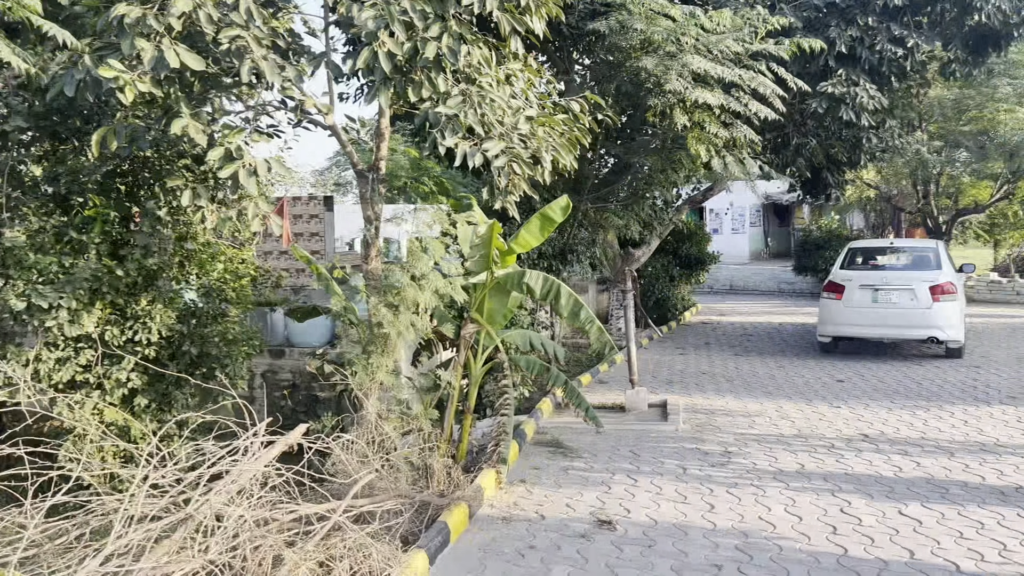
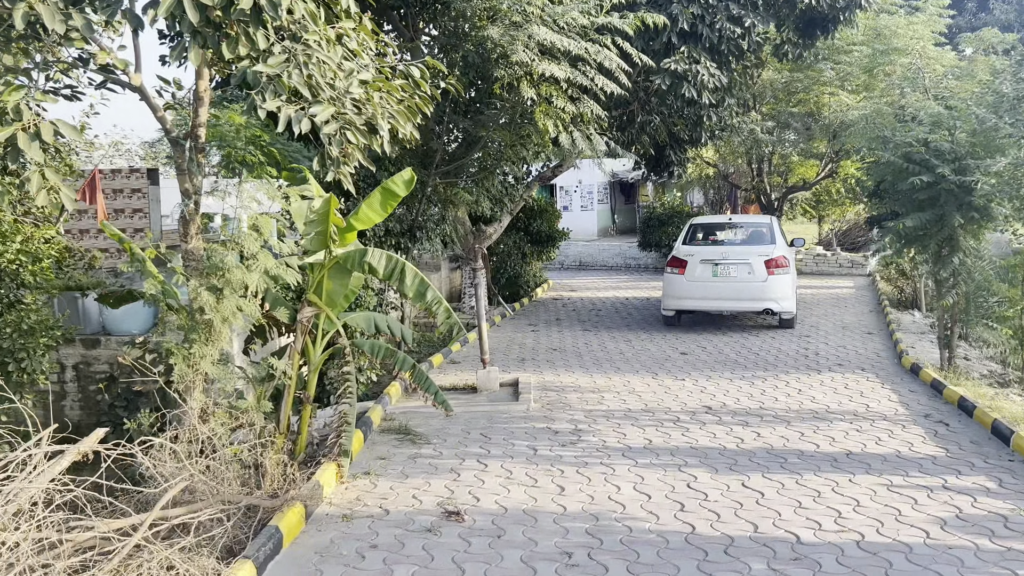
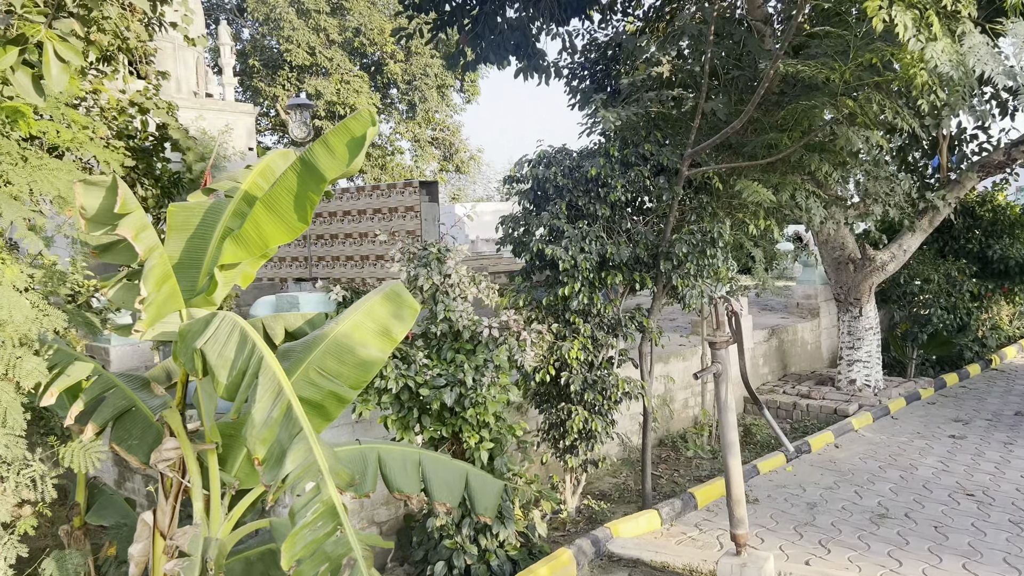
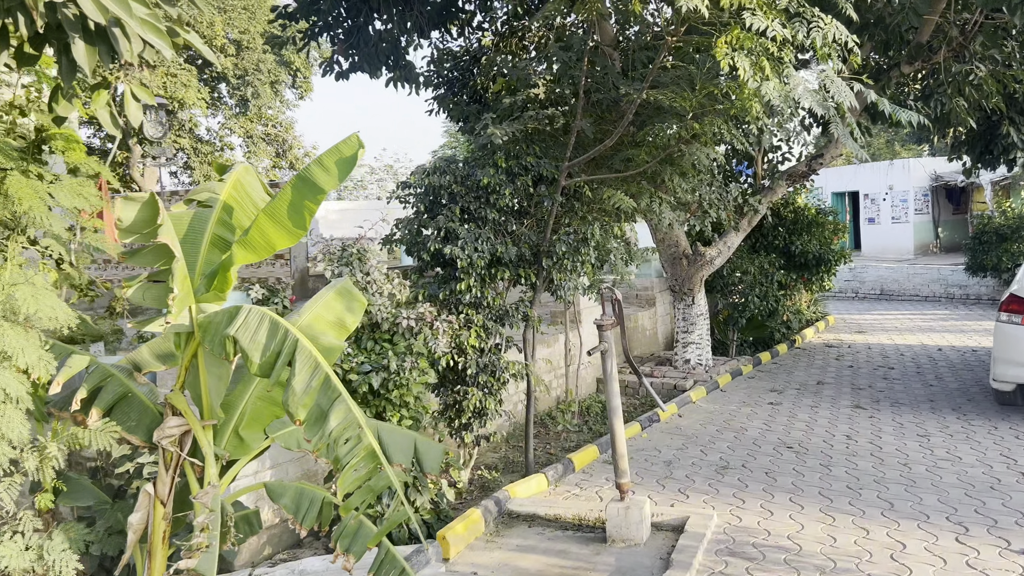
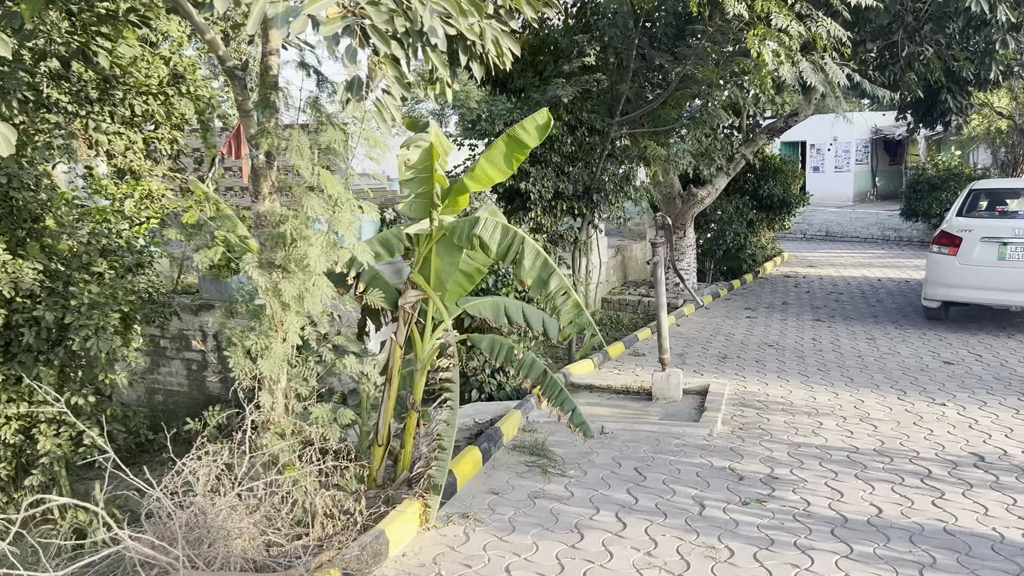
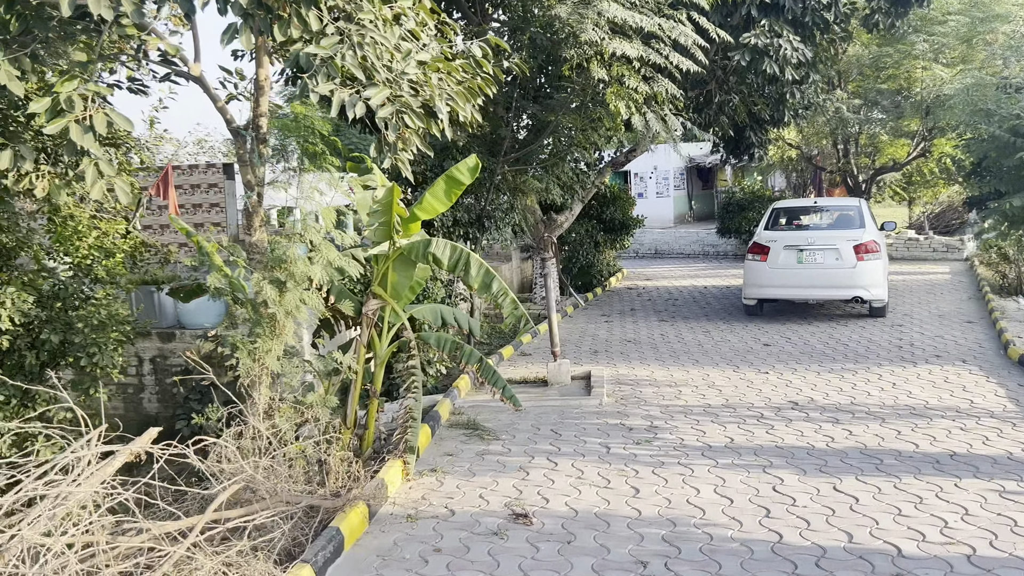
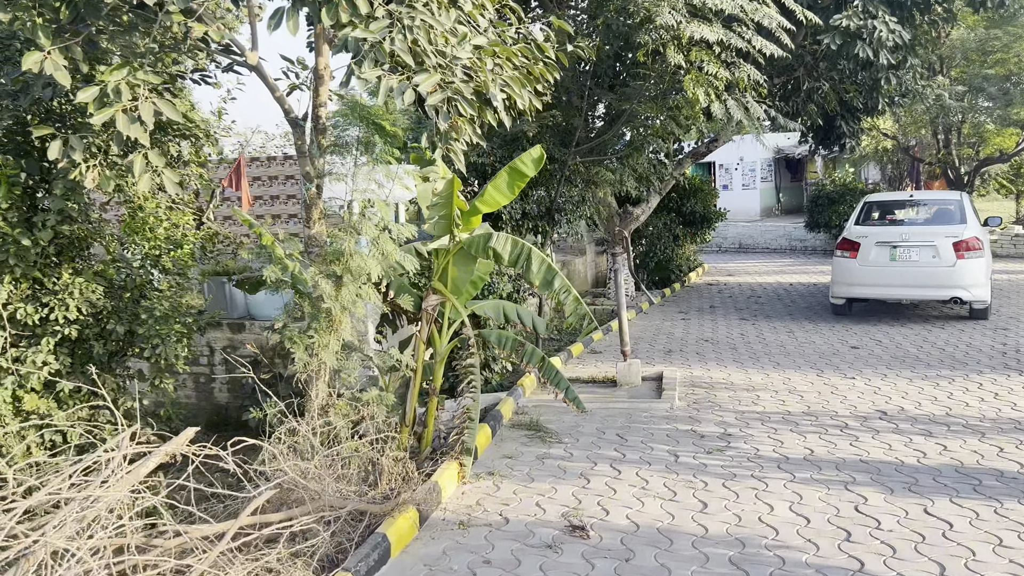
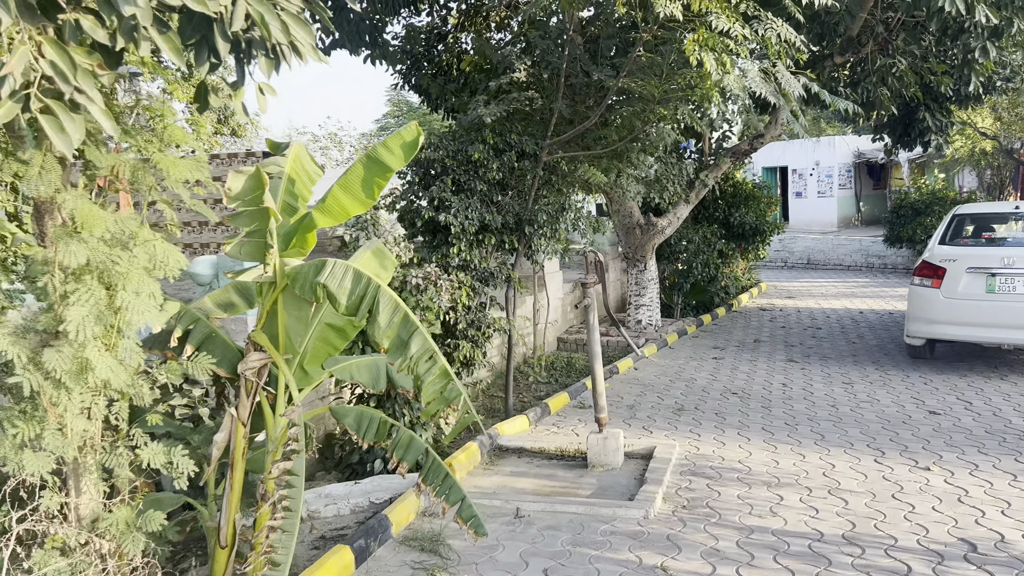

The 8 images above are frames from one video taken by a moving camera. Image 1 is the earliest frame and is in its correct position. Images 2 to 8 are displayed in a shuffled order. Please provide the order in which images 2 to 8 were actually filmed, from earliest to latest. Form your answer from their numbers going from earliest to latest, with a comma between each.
2, 6, 7, 5, 8, 4, 3
